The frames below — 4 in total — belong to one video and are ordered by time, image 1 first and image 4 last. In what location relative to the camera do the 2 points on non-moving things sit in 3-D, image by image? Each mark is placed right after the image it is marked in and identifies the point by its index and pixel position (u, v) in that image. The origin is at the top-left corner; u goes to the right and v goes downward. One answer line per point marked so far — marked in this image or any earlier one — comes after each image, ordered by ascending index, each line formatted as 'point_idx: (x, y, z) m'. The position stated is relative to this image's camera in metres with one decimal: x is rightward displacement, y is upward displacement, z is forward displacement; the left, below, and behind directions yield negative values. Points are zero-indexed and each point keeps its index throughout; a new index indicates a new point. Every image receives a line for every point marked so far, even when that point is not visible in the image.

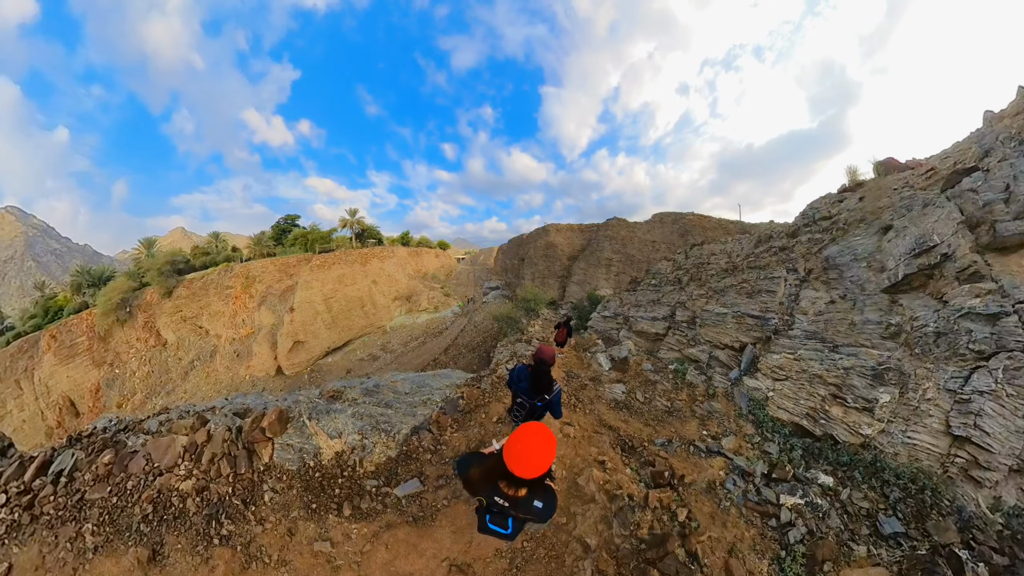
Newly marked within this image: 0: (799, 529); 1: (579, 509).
0: (+3.0, -2.5, +4.6) m
1: (+0.8, -2.5, +4.8) m
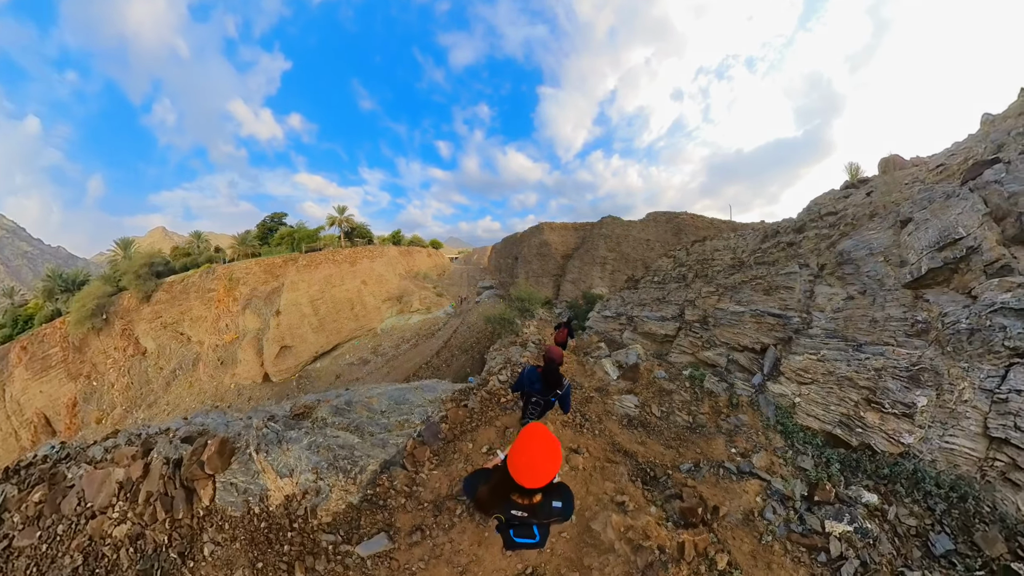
0: (+3.0, -2.4, +3.9) m
1: (+0.7, -2.5, +4.1) m
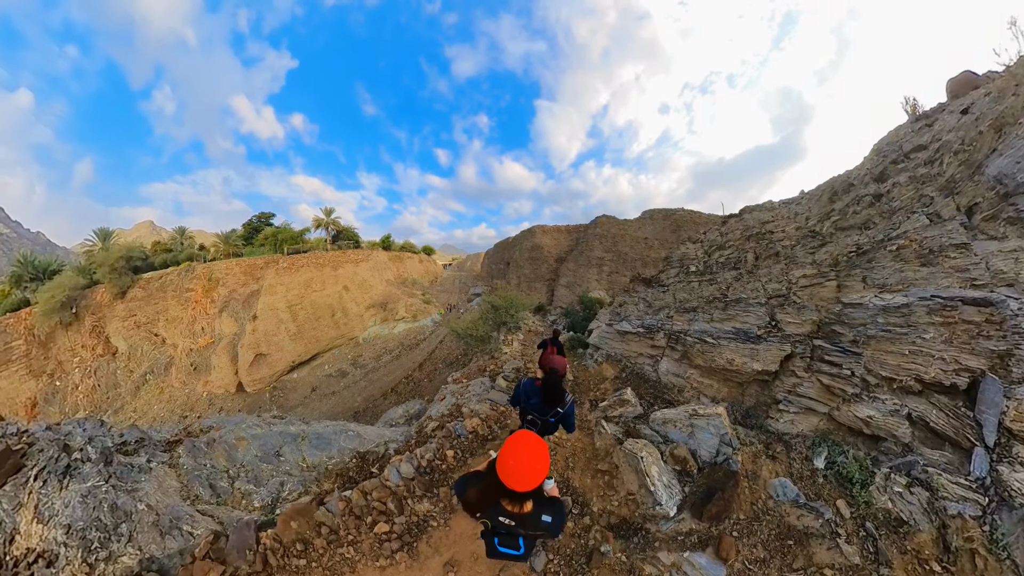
0: (+2.6, -2.3, +0.9) m
1: (+0.3, -2.4, +1.0) m
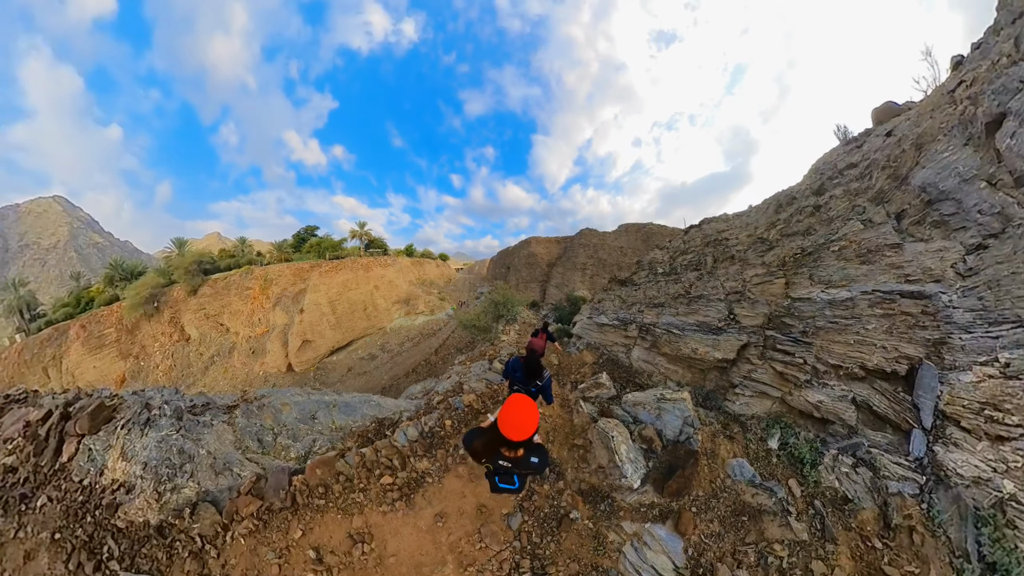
0: (+2.4, -2.4, +1.3) m
1: (+0.1, -2.4, +1.6) m
